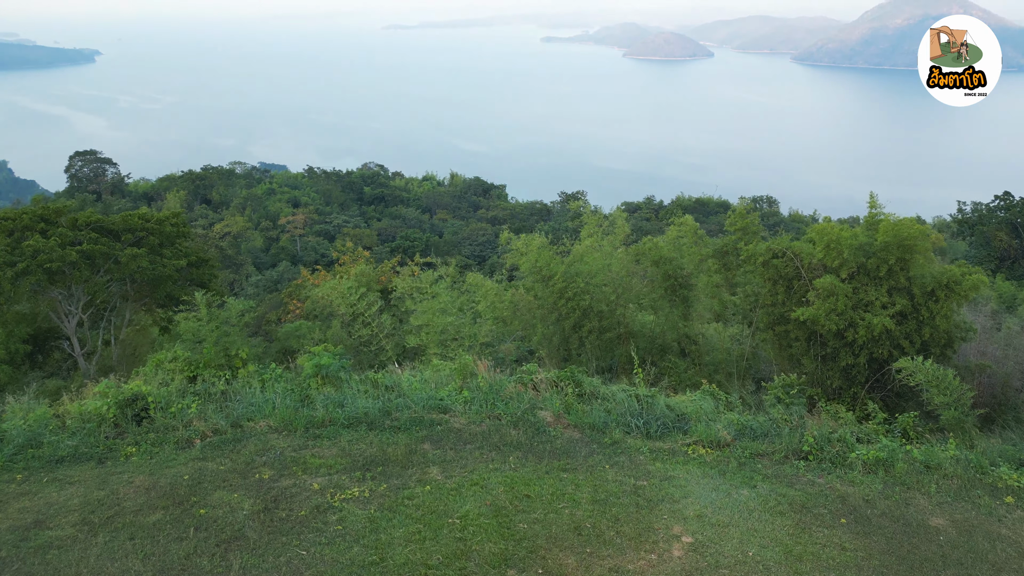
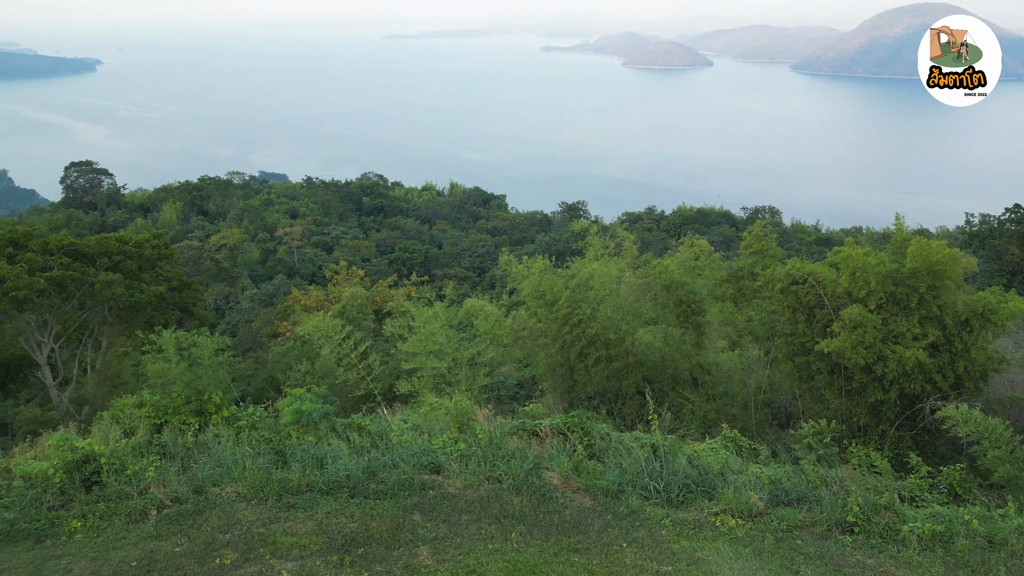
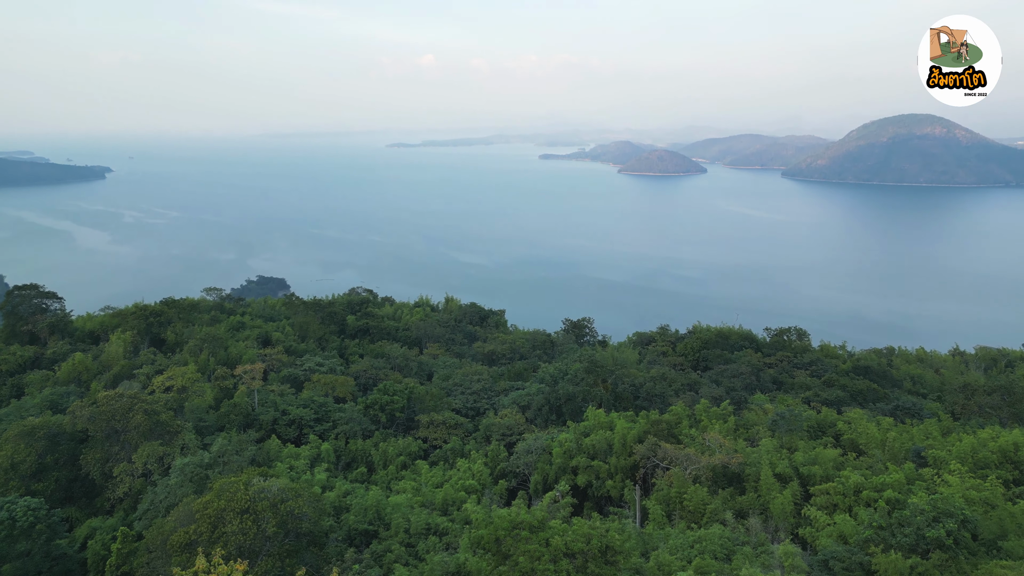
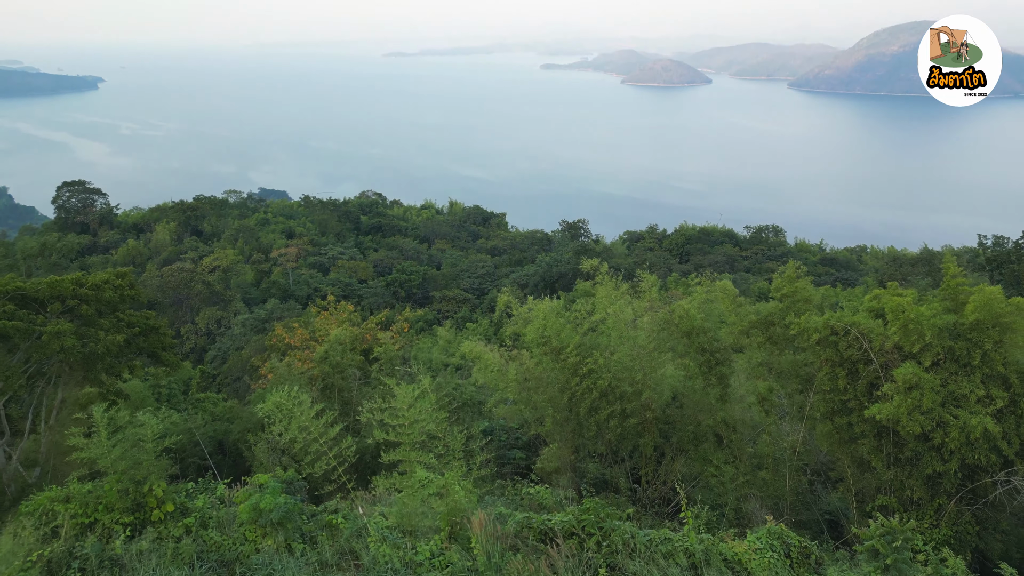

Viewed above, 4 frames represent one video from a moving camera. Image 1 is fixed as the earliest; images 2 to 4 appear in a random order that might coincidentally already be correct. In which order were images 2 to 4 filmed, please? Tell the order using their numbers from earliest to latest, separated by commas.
2, 4, 3
